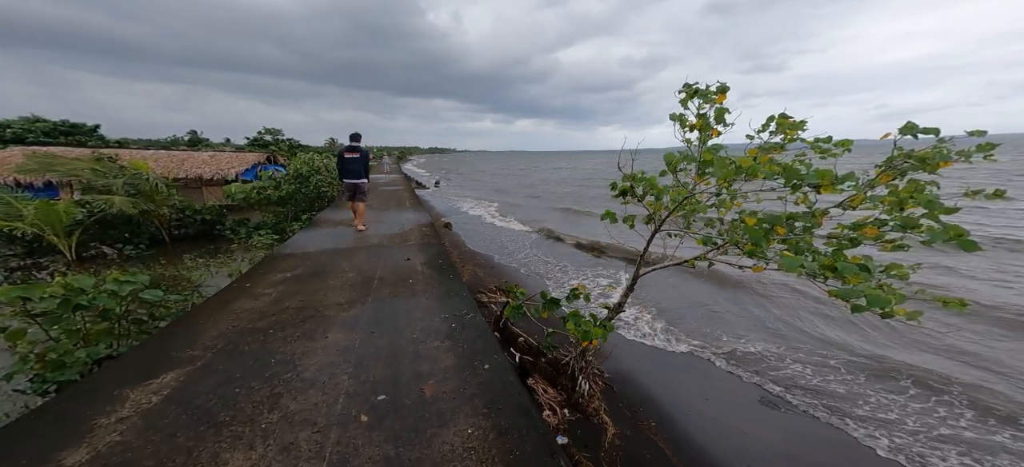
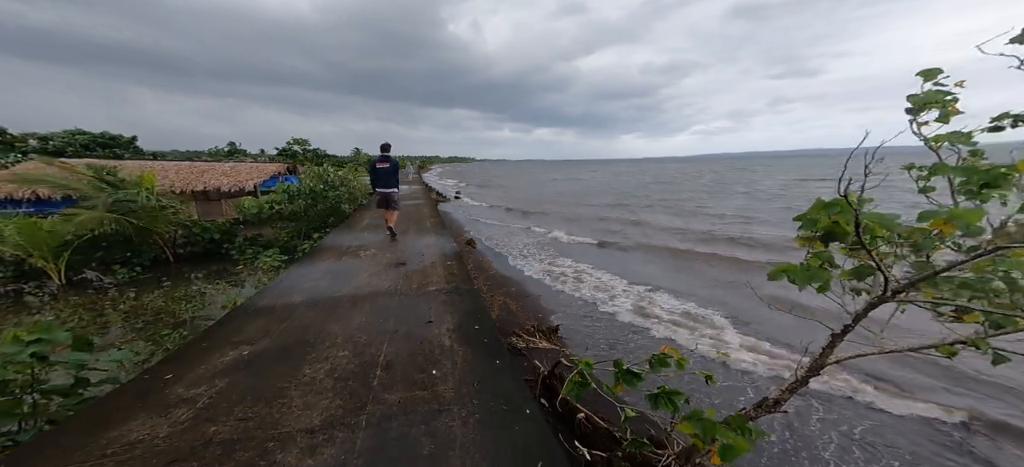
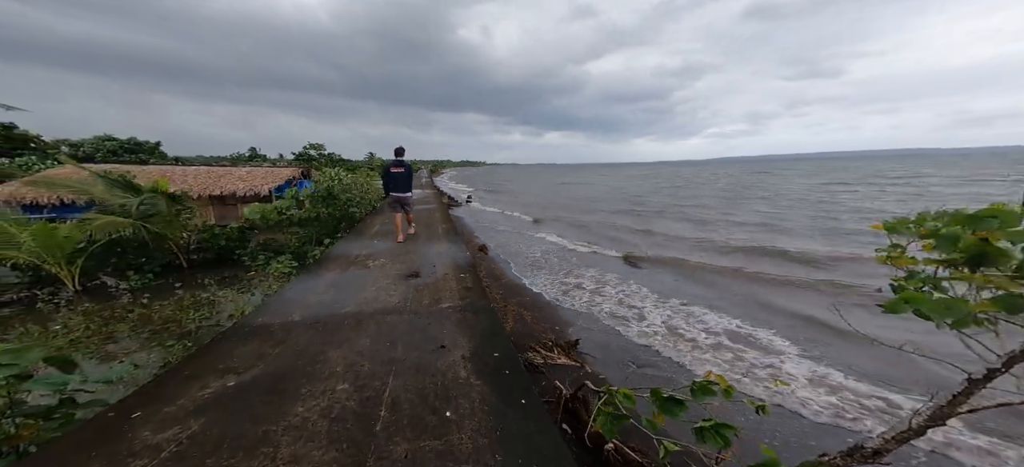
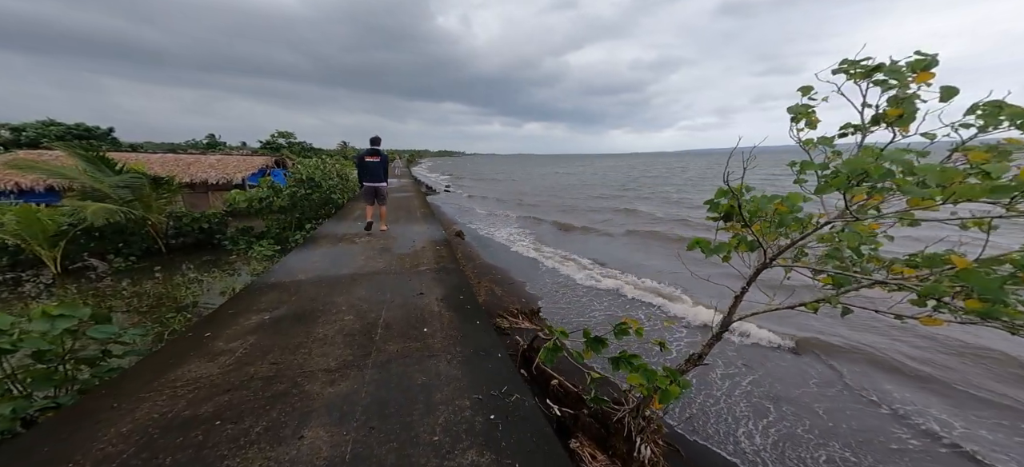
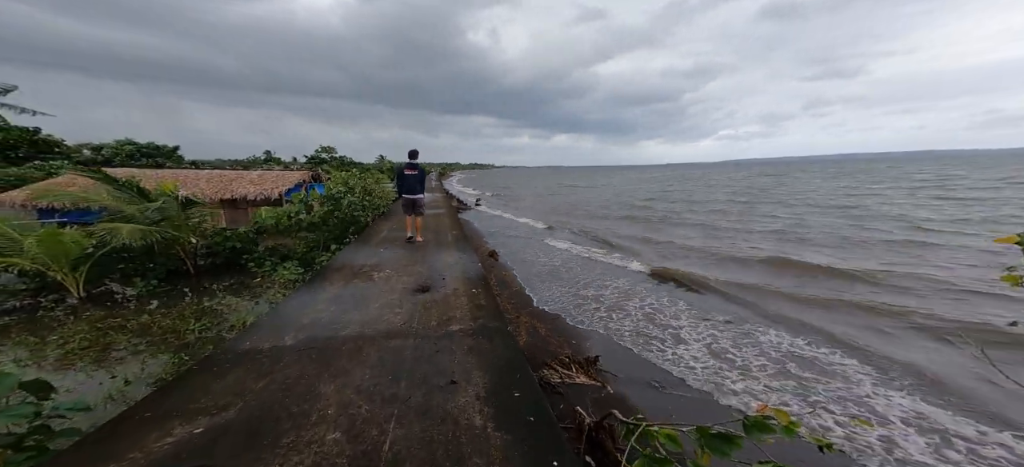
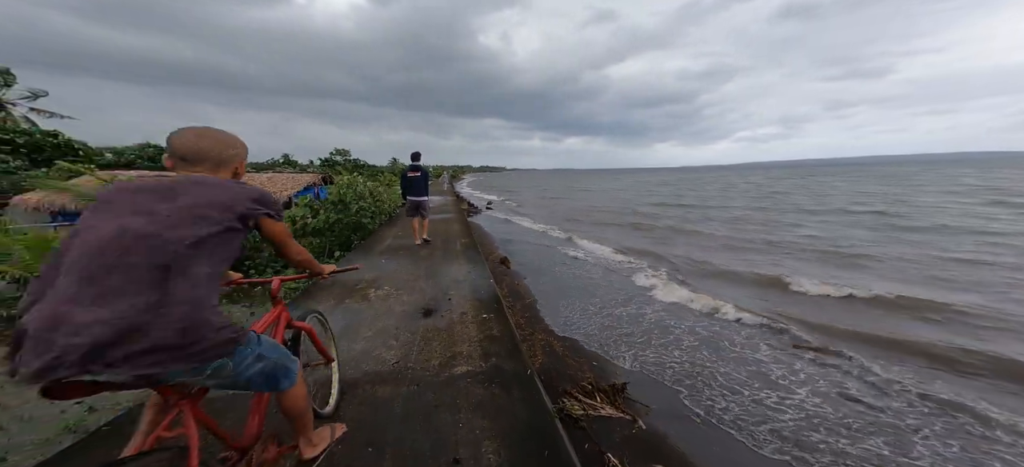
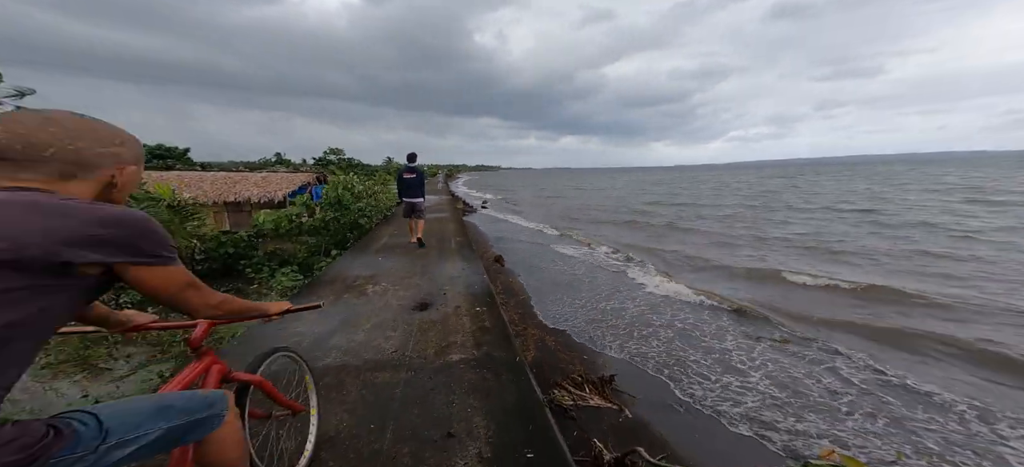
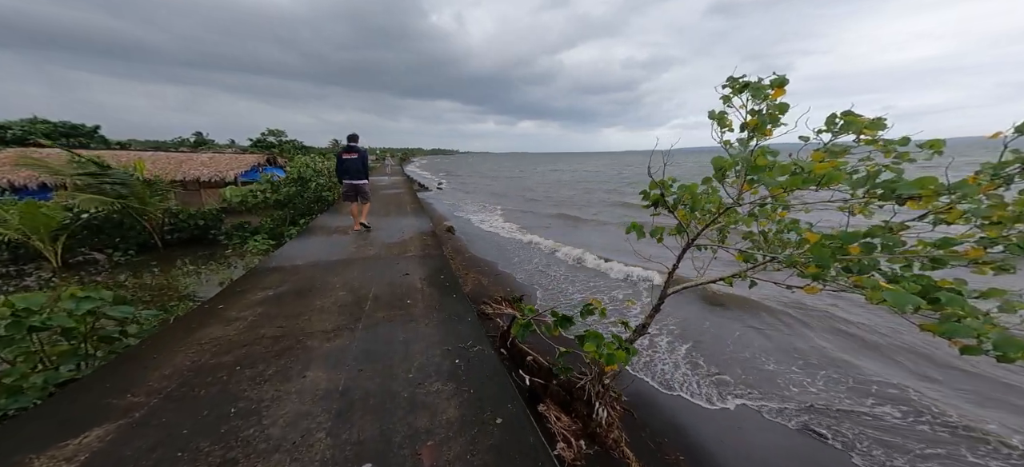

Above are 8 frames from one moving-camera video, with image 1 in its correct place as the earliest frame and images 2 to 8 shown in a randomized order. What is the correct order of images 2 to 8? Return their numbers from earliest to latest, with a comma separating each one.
8, 4, 2, 3, 5, 7, 6
